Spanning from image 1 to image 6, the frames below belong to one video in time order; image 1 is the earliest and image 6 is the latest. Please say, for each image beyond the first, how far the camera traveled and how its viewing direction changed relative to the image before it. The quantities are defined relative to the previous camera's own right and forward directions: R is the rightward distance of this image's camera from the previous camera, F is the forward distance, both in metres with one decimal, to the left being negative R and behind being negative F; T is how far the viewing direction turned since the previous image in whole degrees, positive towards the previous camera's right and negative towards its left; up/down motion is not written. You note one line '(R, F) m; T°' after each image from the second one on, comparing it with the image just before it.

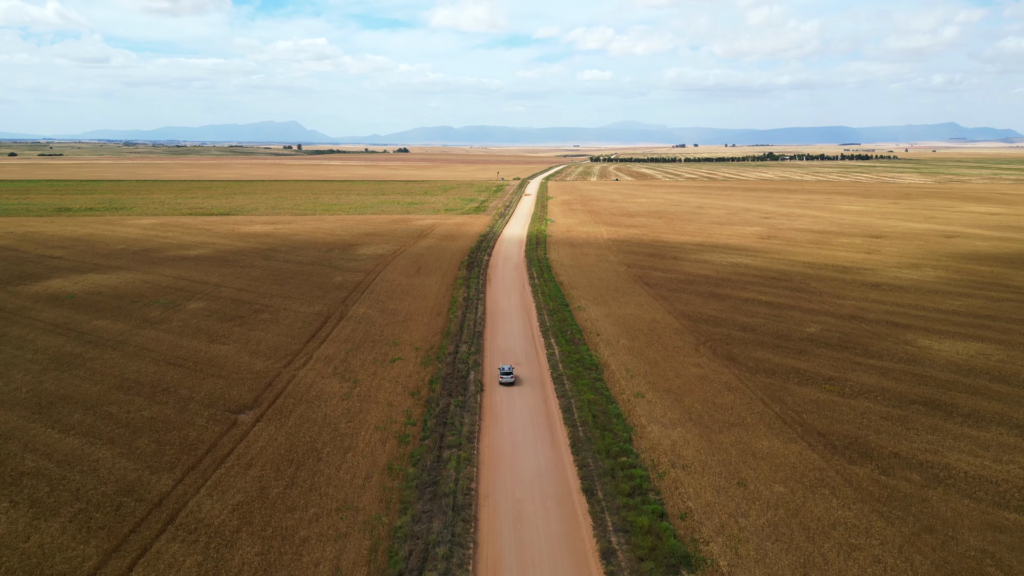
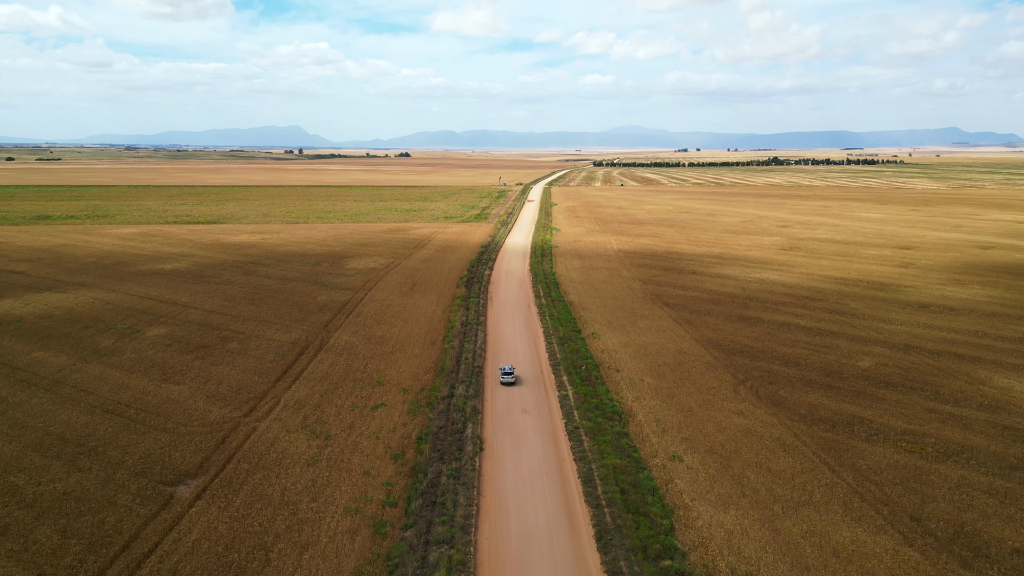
(-0.1, +3.8) m; 0°
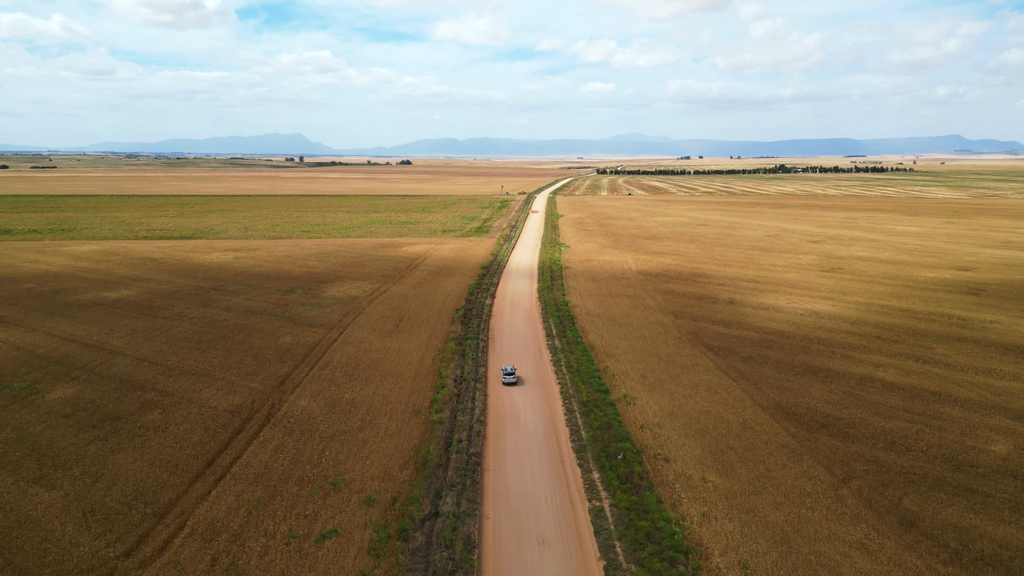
(-0.2, +6.2) m; 0°
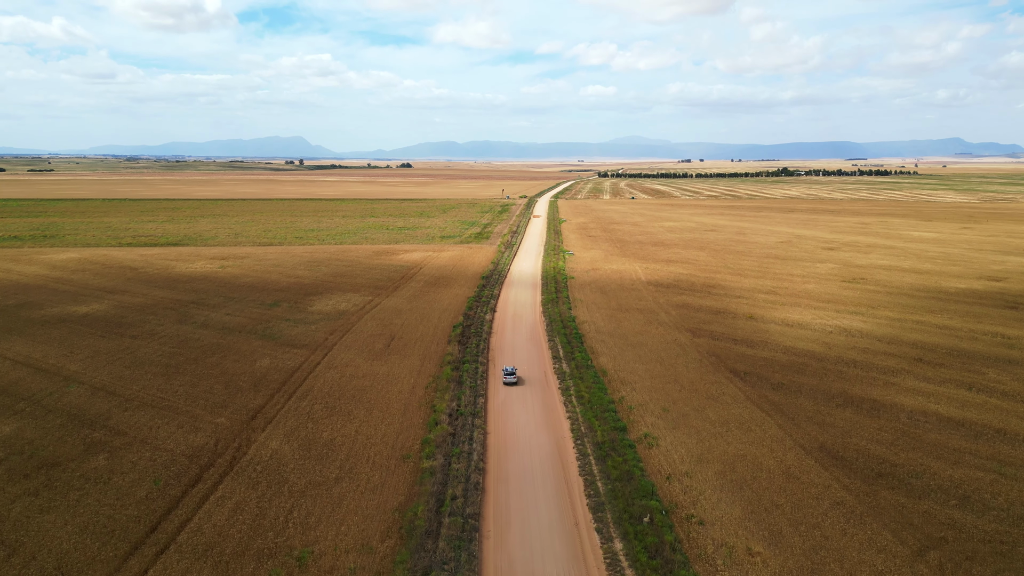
(-0.1, +2.8) m; 0°
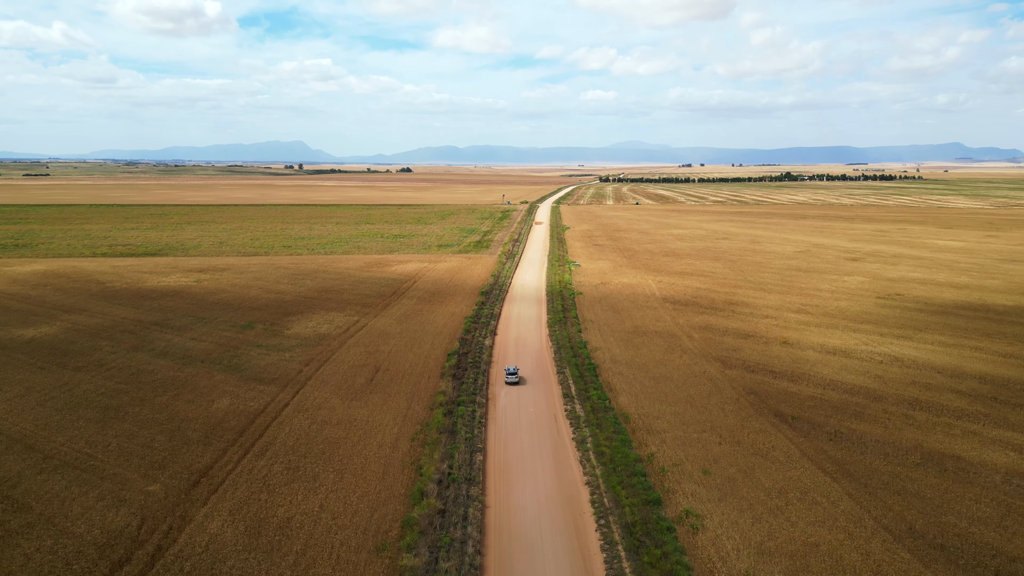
(-0.1, +3.8) m; 0°
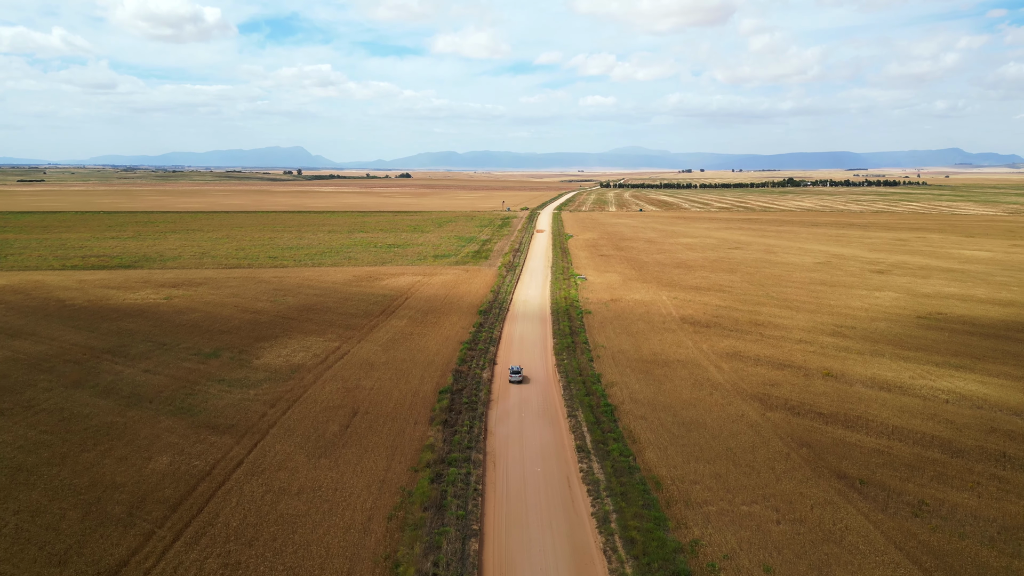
(-0.1, +3.8) m; 0°
